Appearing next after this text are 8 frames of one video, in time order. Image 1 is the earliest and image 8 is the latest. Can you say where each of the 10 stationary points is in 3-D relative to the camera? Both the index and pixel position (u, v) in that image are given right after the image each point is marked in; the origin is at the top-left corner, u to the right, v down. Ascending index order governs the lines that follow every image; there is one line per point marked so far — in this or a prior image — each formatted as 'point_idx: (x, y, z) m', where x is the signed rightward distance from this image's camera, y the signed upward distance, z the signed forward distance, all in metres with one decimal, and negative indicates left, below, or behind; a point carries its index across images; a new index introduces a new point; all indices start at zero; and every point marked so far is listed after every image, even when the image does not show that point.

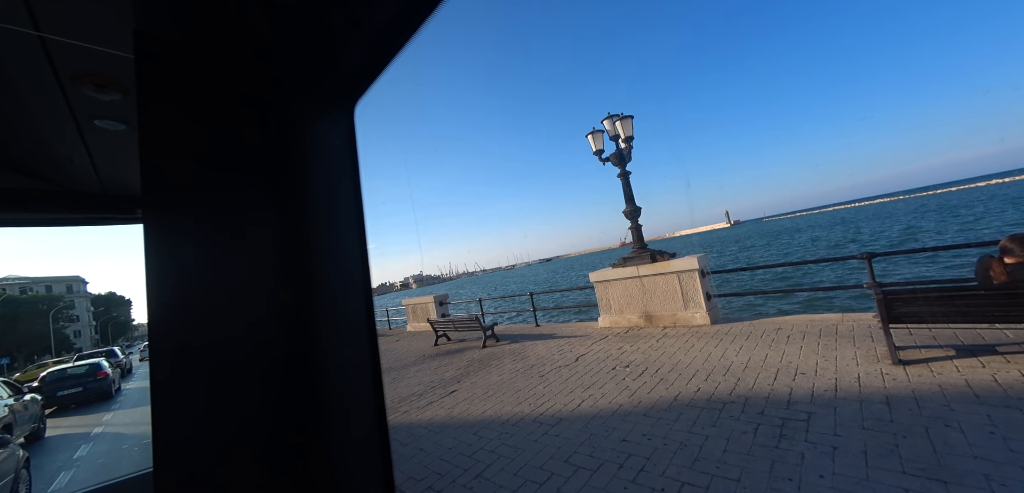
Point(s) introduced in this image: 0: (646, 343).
0: (+1.9, -1.3, +5.2) m
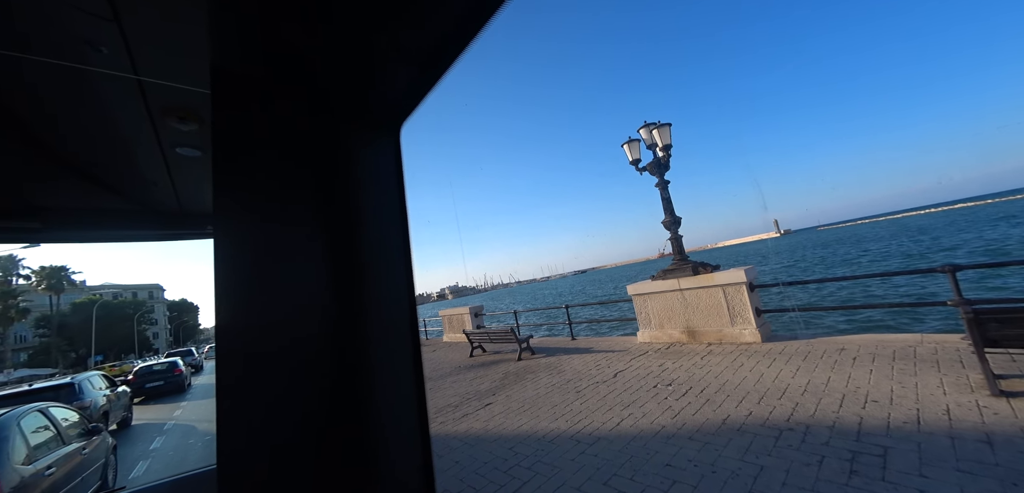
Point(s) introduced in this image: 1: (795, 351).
0: (+2.4, -1.5, +4.9) m
1: (+3.5, -1.3, +4.6) m
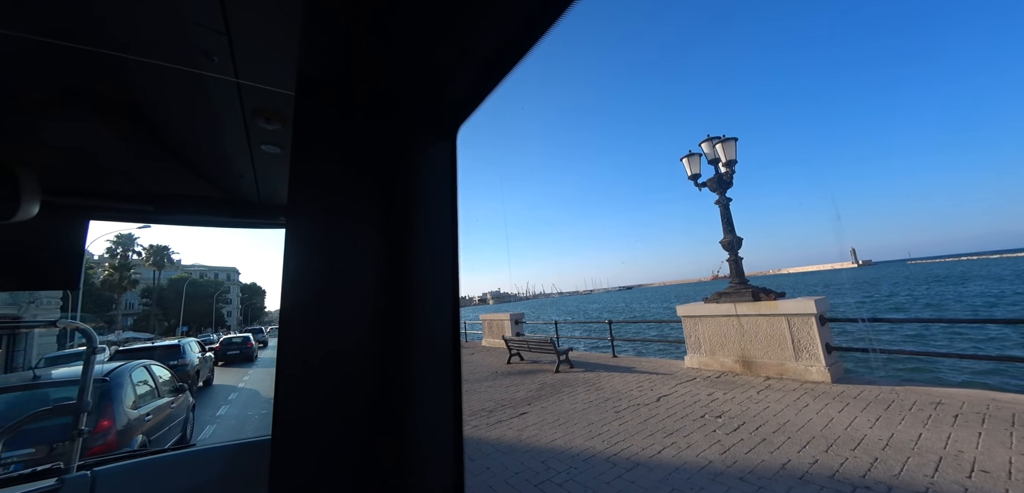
0: (+2.8, -1.8, +4.5) m
1: (+4.0, -1.6, +4.0) m
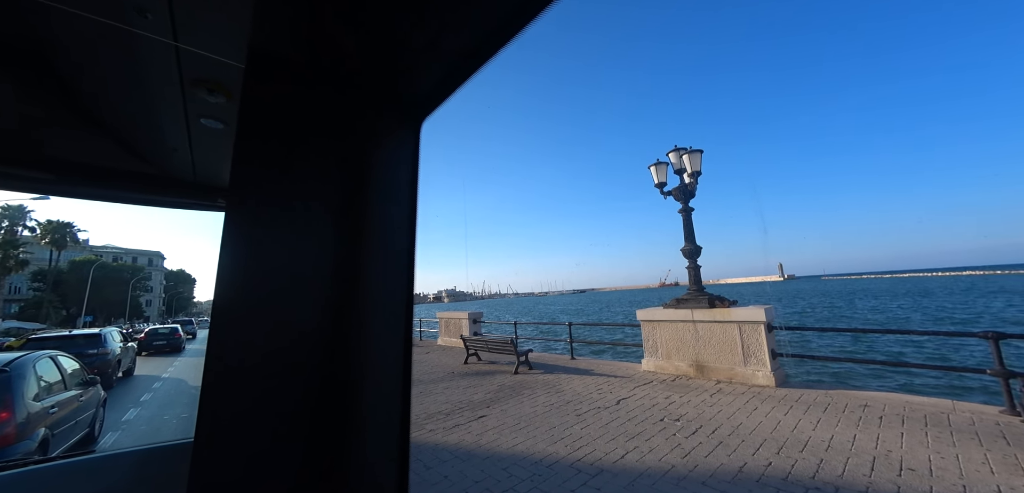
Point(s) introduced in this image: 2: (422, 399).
0: (+2.3, -1.9, +4.6) m
1: (+3.5, -1.8, +4.3) m
2: (-1.3, -2.3, +5.5) m
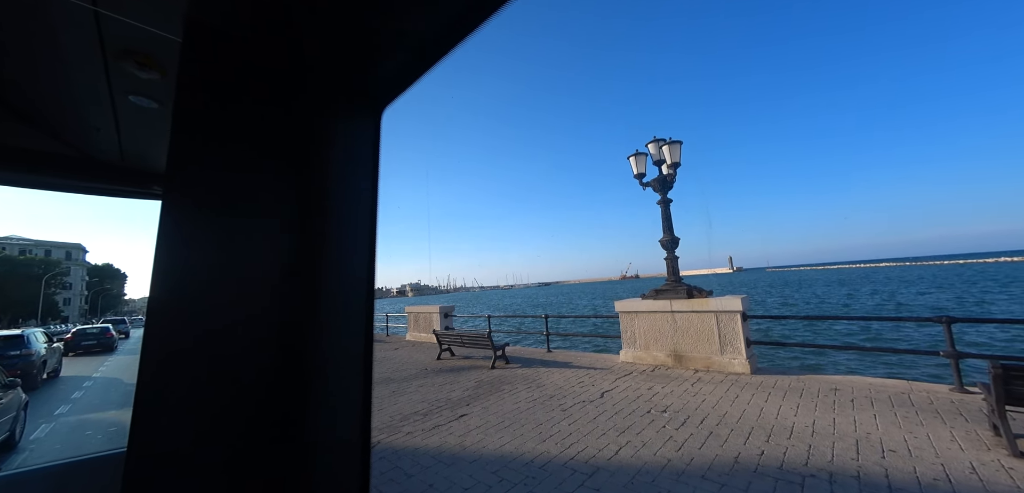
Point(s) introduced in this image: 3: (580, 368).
0: (+2.1, -1.8, +4.7) m
1: (+3.3, -1.7, +4.4) m
2: (-1.6, -2.1, +5.1) m
3: (+1.1, -1.9, +5.8) m
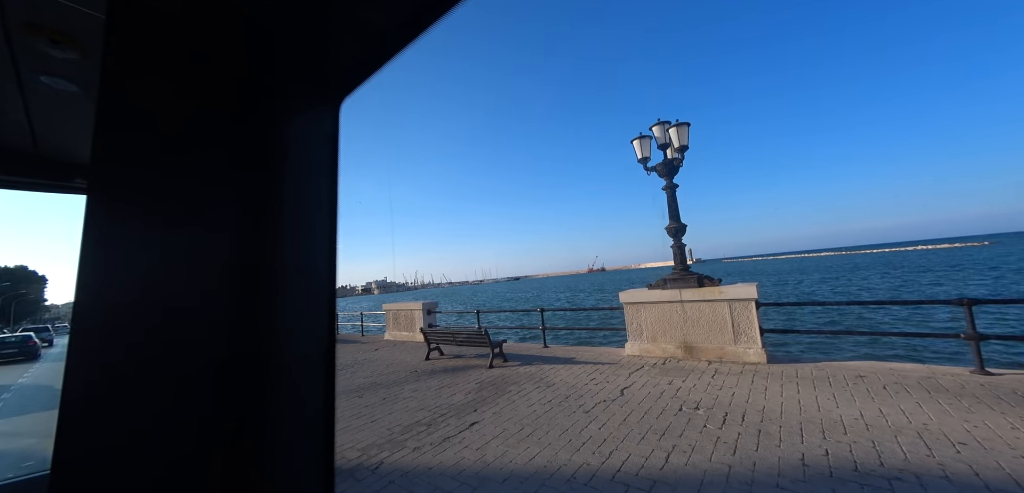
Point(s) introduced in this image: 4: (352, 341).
0: (+2.2, -1.6, +4.4) m
1: (+3.5, -1.5, +4.3) m
2: (-1.5, -2.0, +4.6) m
3: (+1.1, -1.8, +5.5) m
4: (-4.6, -2.7, +10.7) m
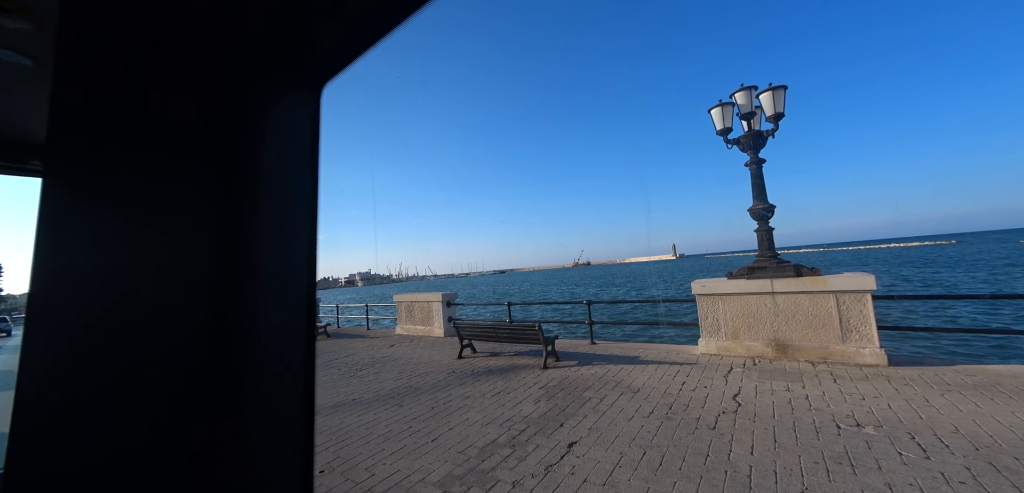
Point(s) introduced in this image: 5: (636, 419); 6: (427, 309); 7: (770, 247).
0: (+3.1, -1.4, +3.7) m
1: (+4.3, -1.3, +3.7) m
2: (-0.7, -1.8, +3.7) m
3: (+1.9, -1.5, +4.8) m
4: (-4.0, -2.3, +9.8) m
5: (+1.1, -1.5, +3.3) m
6: (-2.1, -1.5, +8.9) m
7: (+3.4, 0.0, +4.8) m
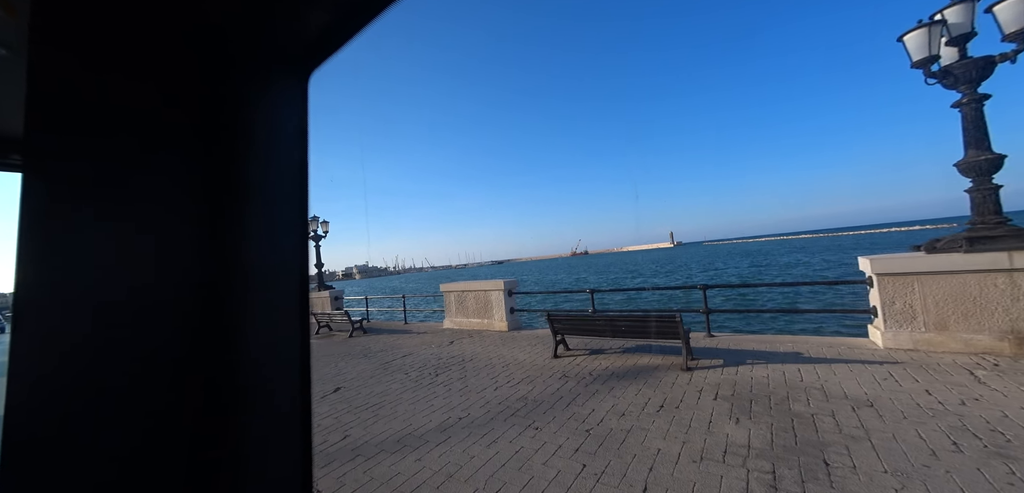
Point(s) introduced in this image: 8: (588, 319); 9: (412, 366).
0: (+4.6, -1.0, +2.6) m
1: (+5.8, -1.0, +2.6) m
2: (+0.8, -1.5, +2.6) m
3: (+3.4, -1.2, +3.7) m
4: (-2.6, -1.9, +8.7) m
5: (+2.6, -1.2, +2.2) m
6: (-0.6, -1.1, +7.7) m
7: (+4.8, +0.4, +3.7) m
8: (+0.9, -1.0, +4.9) m
9: (-1.5, -1.8, +5.5) m
